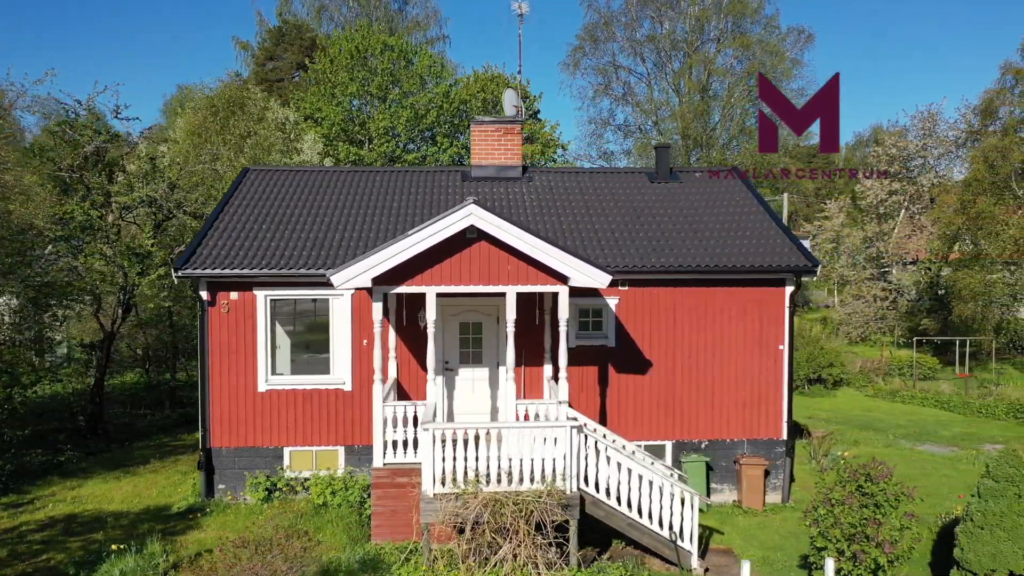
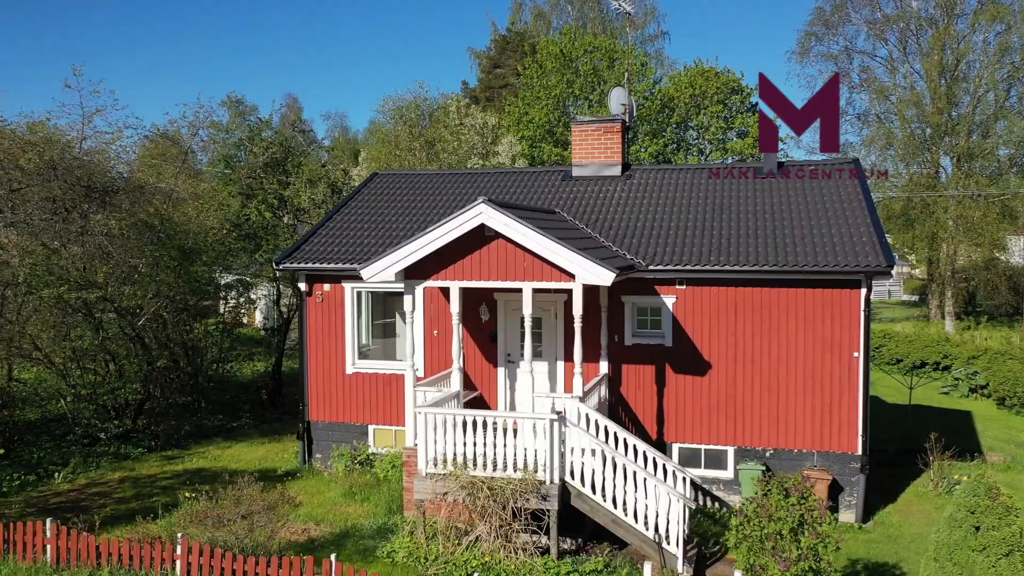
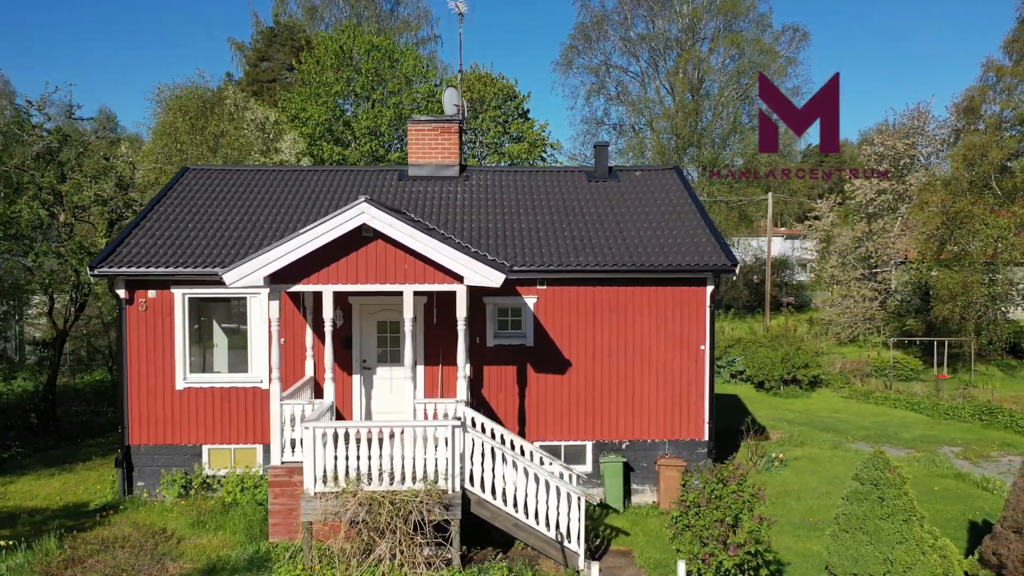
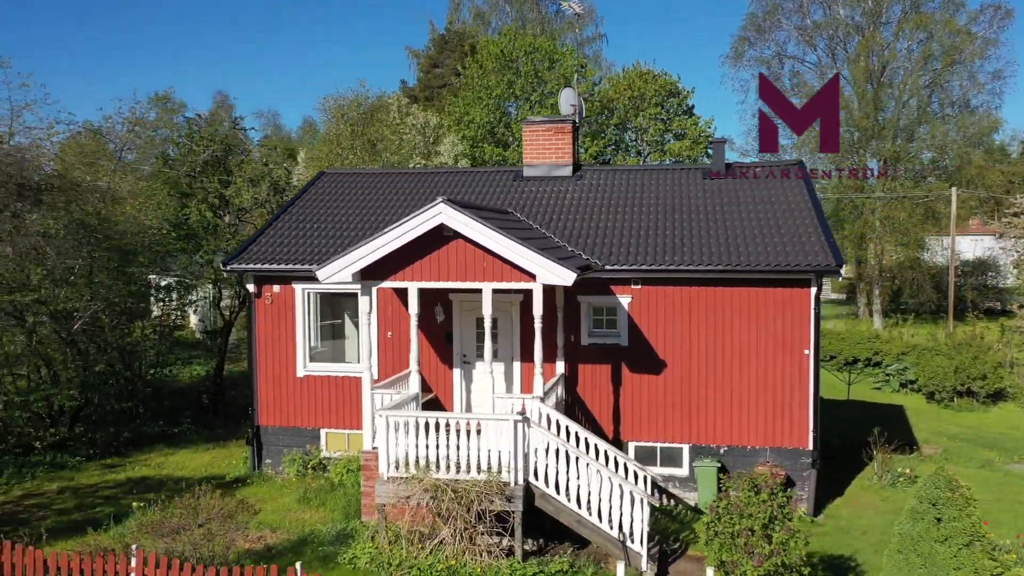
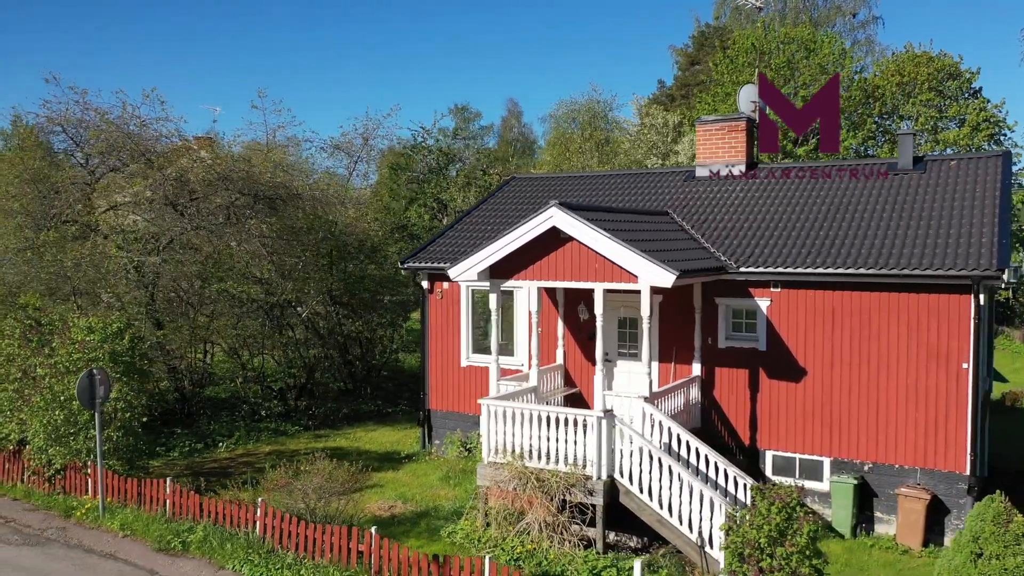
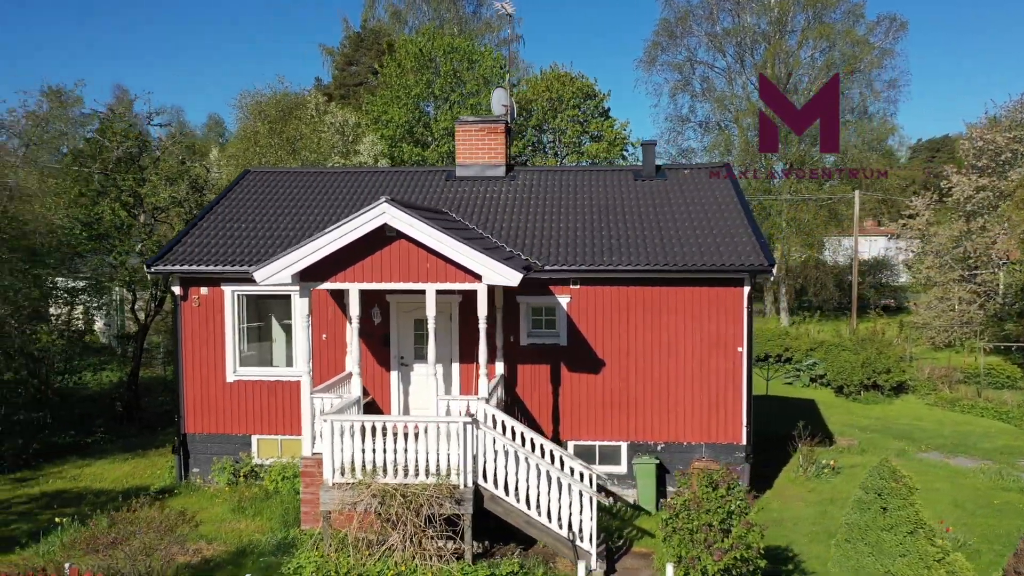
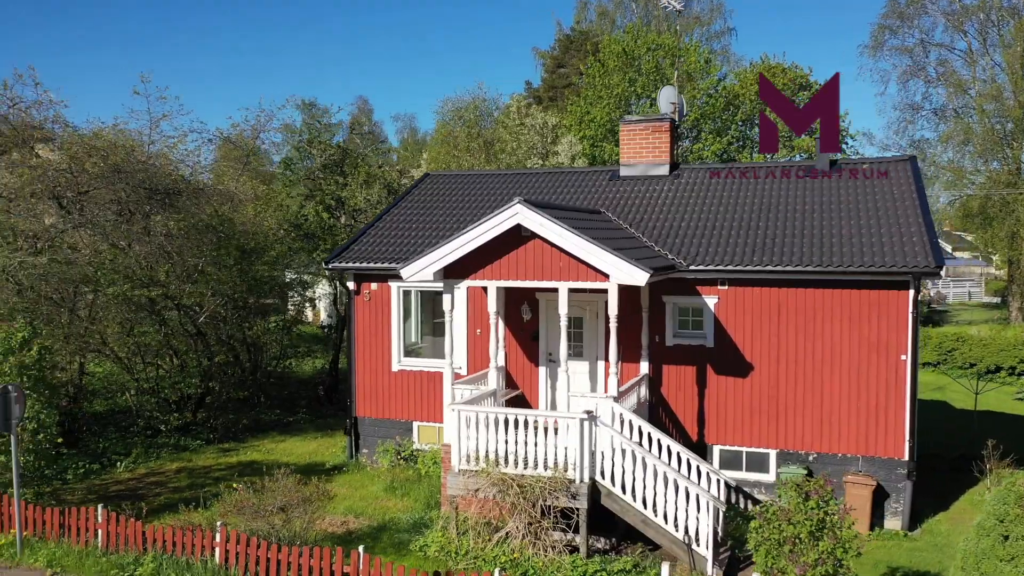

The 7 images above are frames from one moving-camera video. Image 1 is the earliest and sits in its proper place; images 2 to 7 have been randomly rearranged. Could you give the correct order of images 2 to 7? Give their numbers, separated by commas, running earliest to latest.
3, 6, 4, 2, 7, 5
